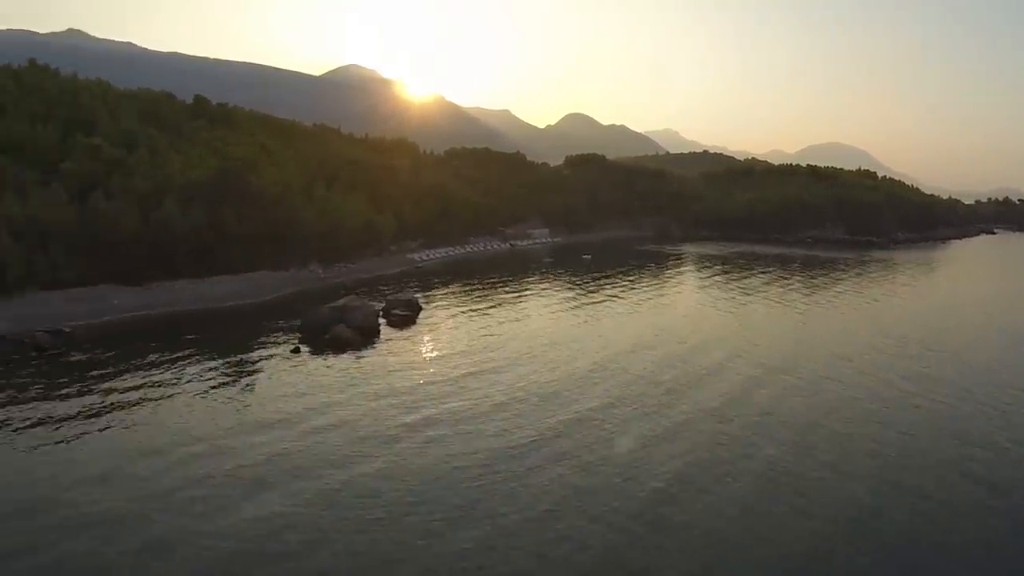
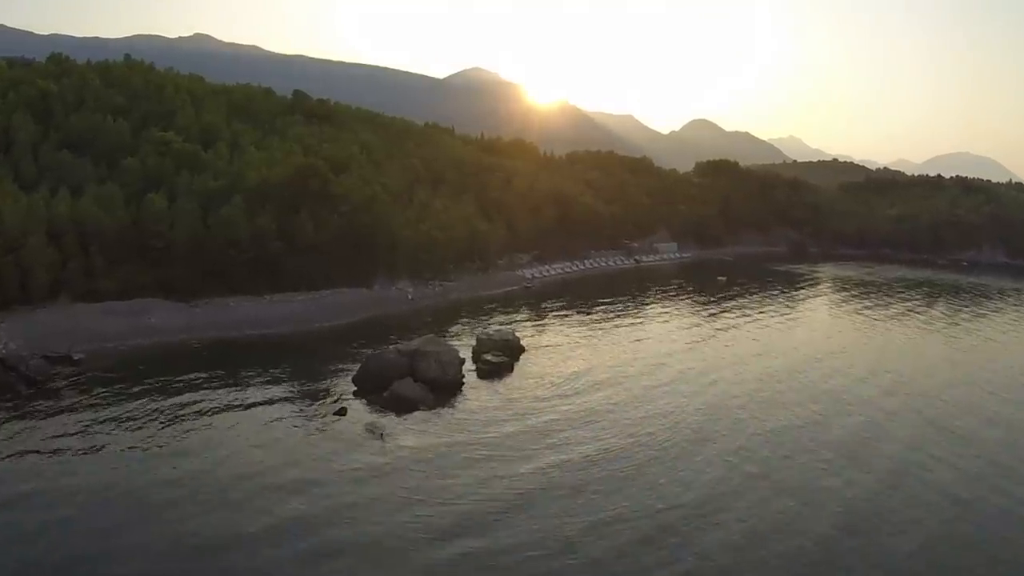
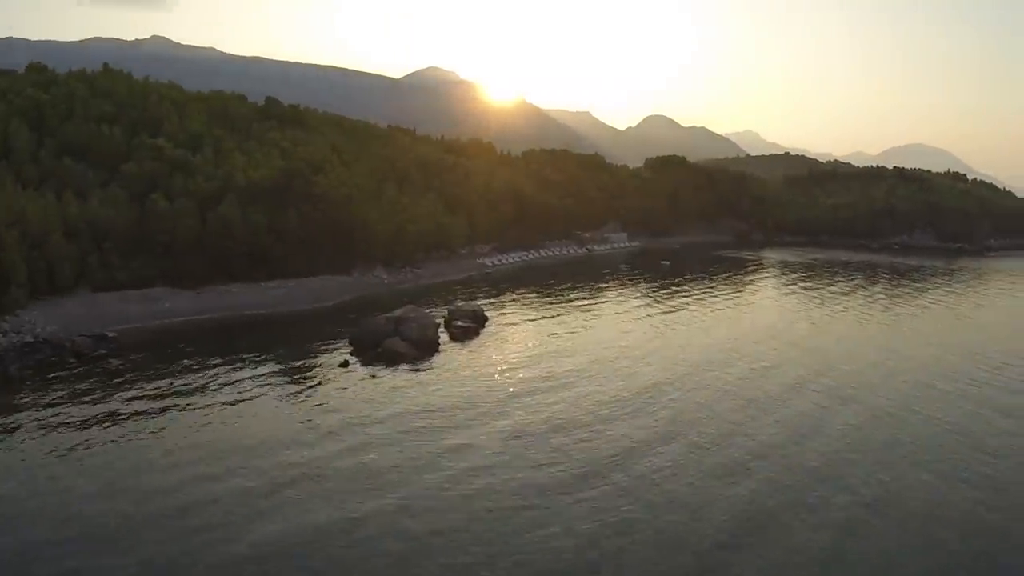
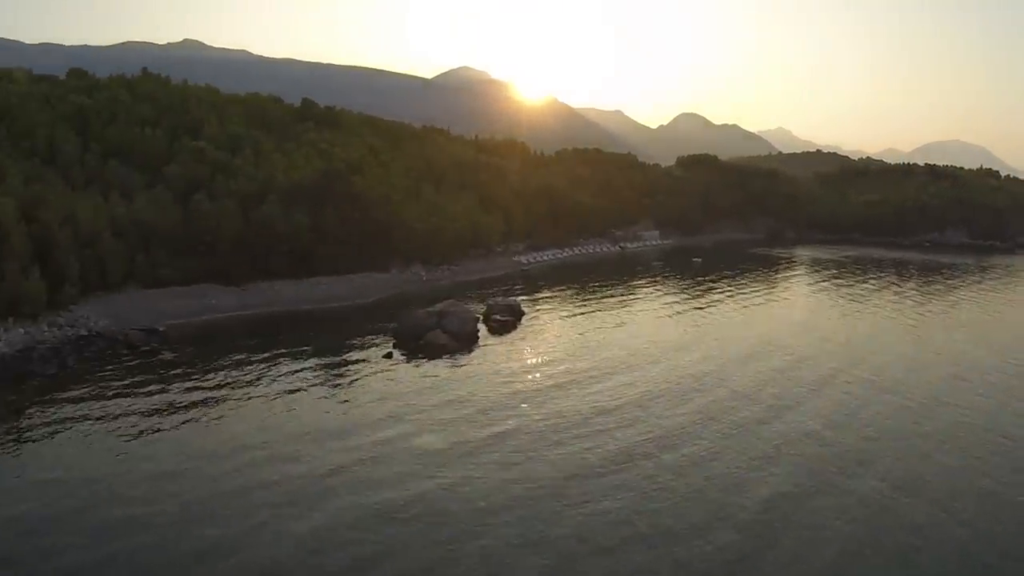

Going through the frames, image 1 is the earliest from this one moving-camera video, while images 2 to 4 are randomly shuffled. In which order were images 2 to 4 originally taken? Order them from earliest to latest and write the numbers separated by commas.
4, 3, 2
